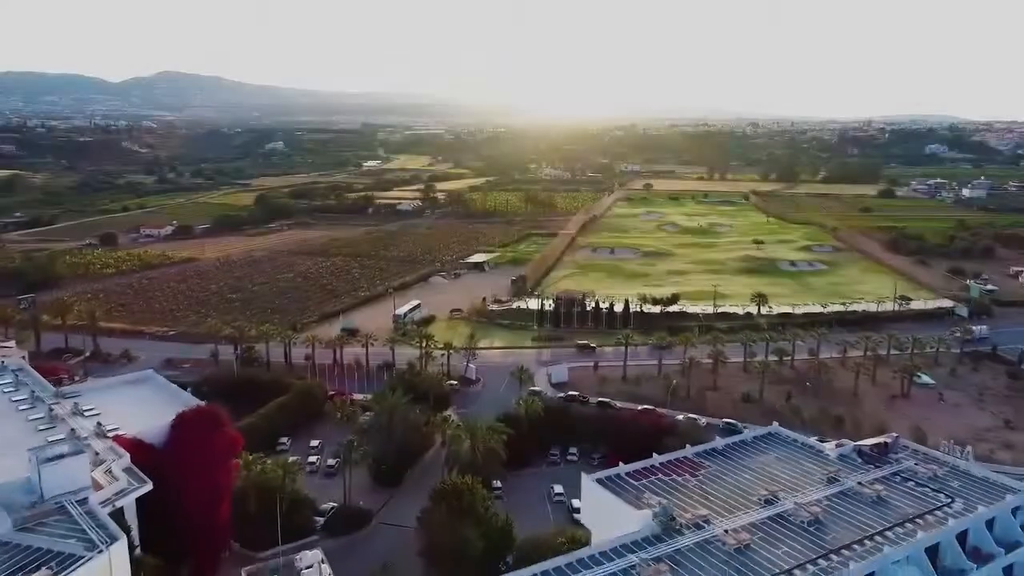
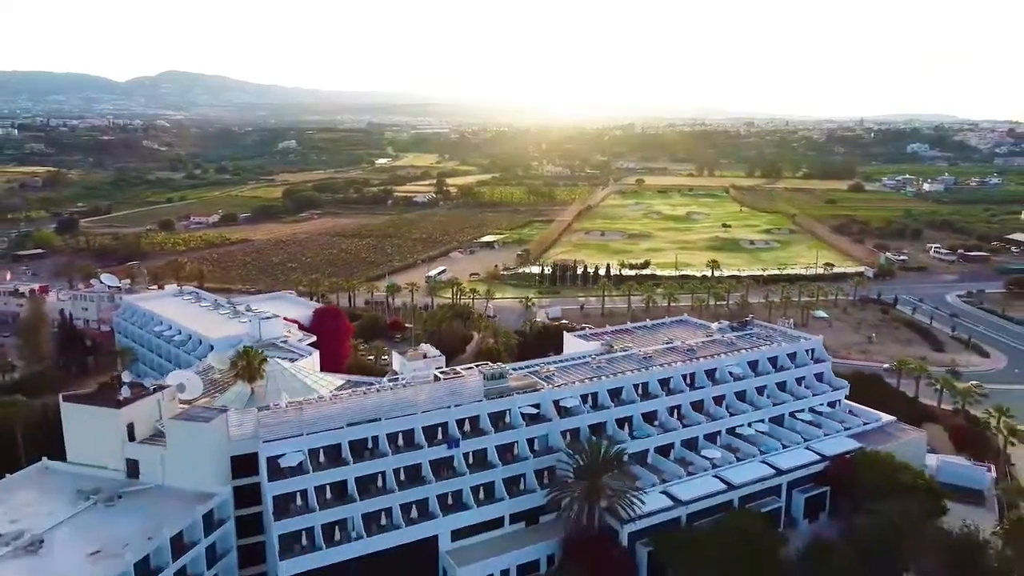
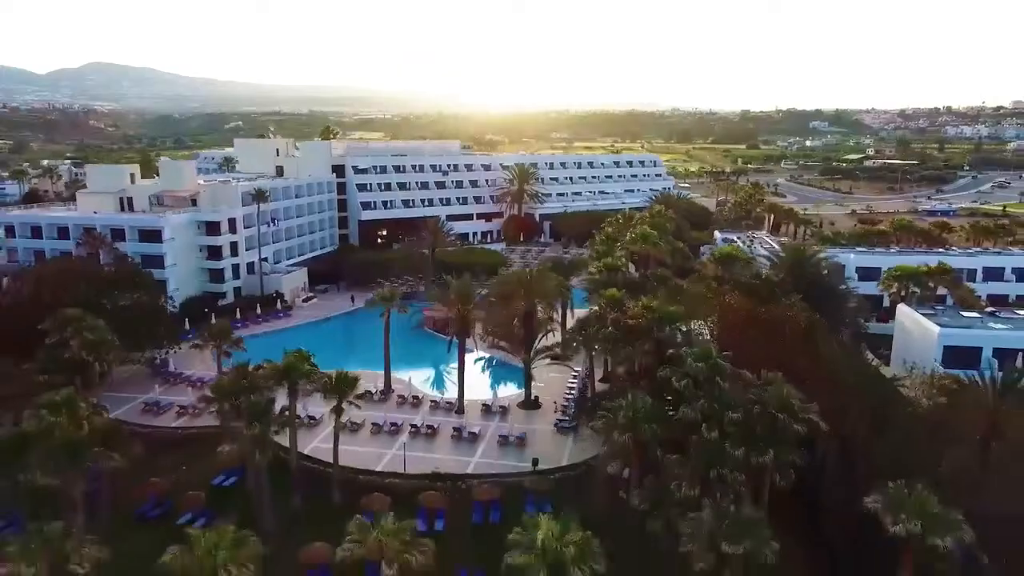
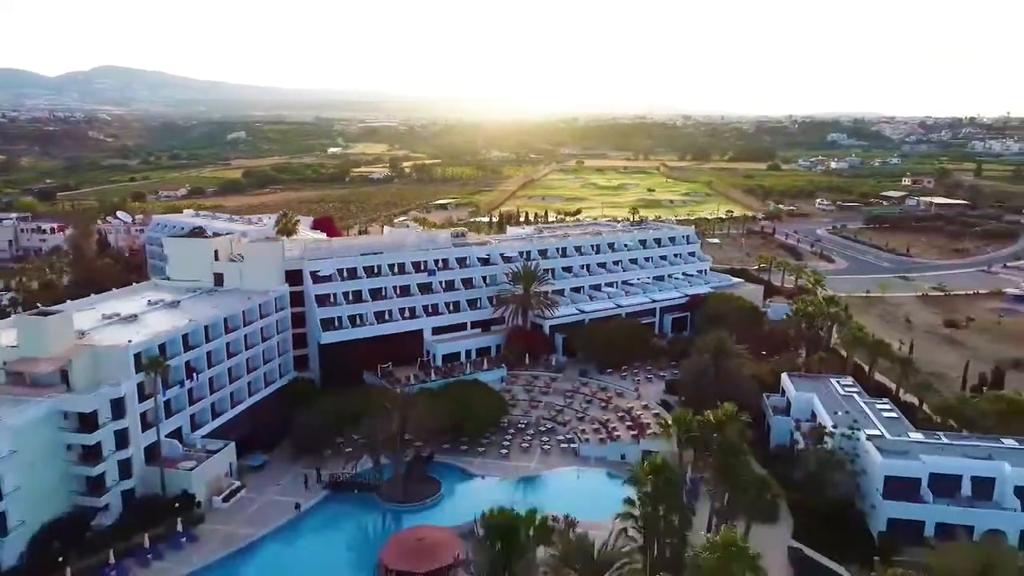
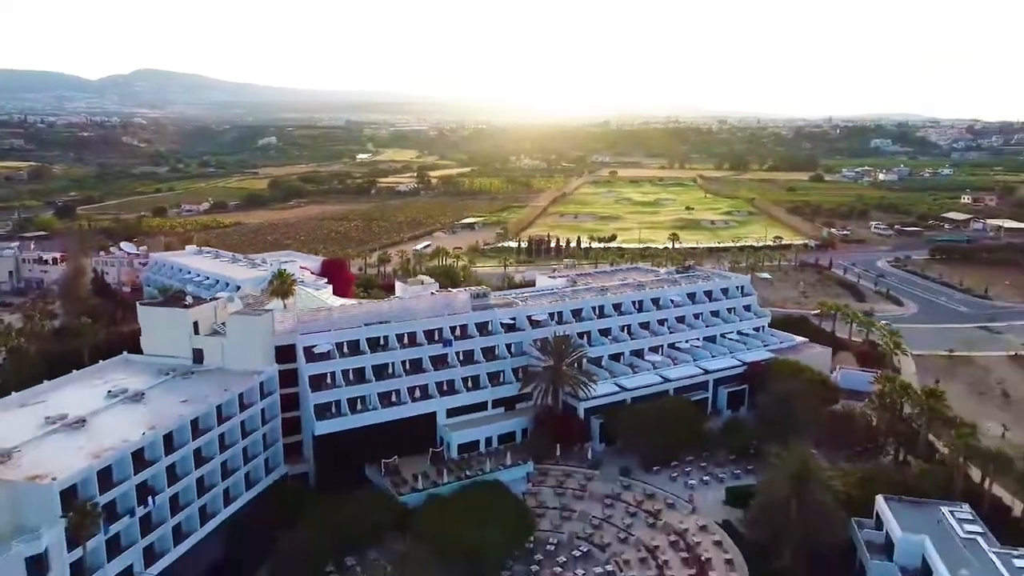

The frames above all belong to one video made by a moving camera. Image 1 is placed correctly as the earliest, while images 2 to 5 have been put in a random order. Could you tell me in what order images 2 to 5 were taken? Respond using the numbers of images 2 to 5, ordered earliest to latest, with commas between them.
2, 5, 4, 3
